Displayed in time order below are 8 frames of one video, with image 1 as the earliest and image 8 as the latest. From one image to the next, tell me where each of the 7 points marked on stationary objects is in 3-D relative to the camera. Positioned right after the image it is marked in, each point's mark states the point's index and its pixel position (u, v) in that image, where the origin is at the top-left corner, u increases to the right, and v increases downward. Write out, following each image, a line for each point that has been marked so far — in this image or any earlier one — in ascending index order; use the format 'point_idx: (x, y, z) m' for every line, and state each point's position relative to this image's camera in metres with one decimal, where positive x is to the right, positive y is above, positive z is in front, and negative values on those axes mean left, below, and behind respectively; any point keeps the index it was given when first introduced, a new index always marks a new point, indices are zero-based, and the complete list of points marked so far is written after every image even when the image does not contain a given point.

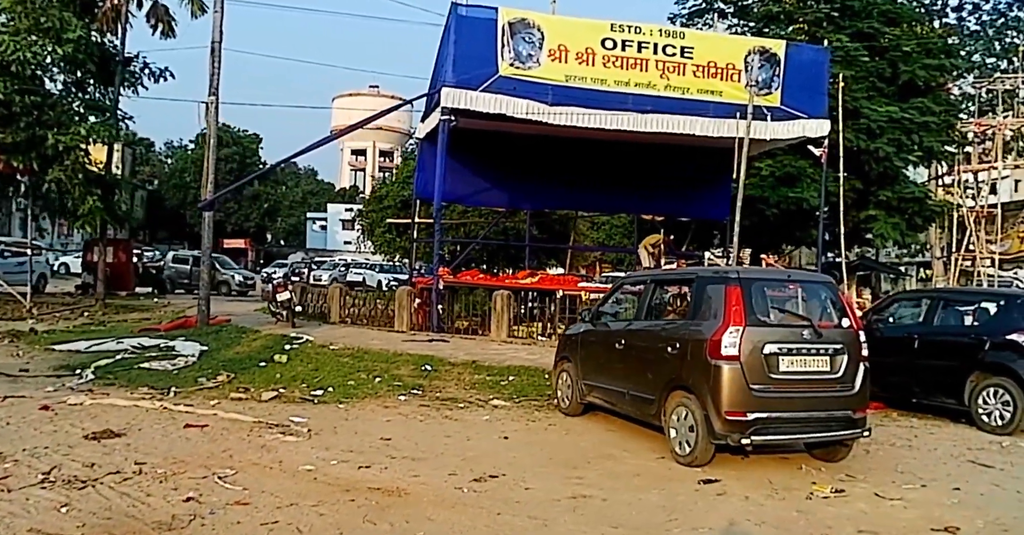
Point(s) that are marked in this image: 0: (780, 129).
0: (+5.3, +2.7, +16.7) m
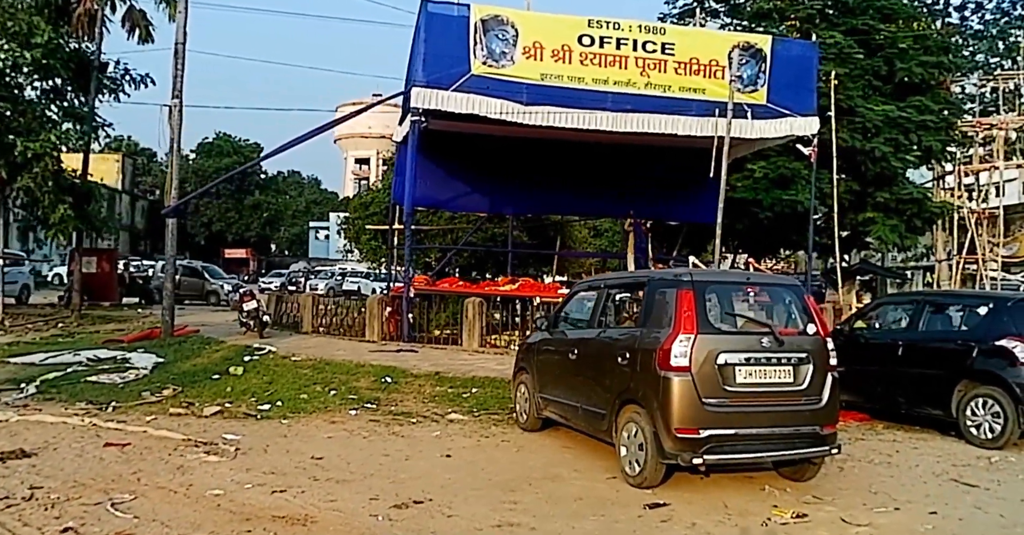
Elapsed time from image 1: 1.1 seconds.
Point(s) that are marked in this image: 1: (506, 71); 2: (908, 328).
0: (+4.8, +2.6, +16.1) m
1: (-0.1, +3.5, +15.3) m
2: (+4.7, -0.7, +10.1) m
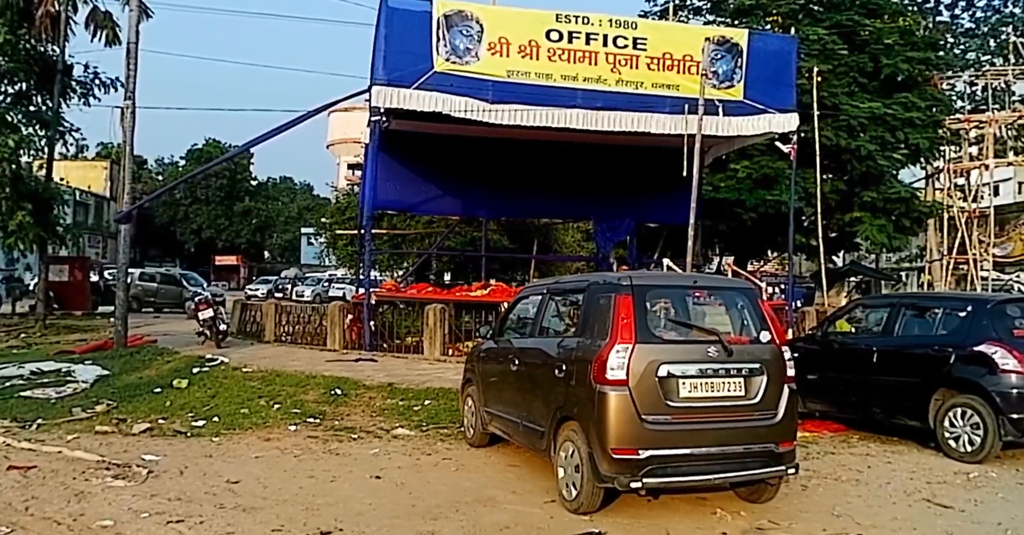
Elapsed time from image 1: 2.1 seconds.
0: (+4.2, +2.6, +15.5) m
1: (-0.7, +3.4, +14.7) m
2: (+4.1, -0.7, +9.4) m
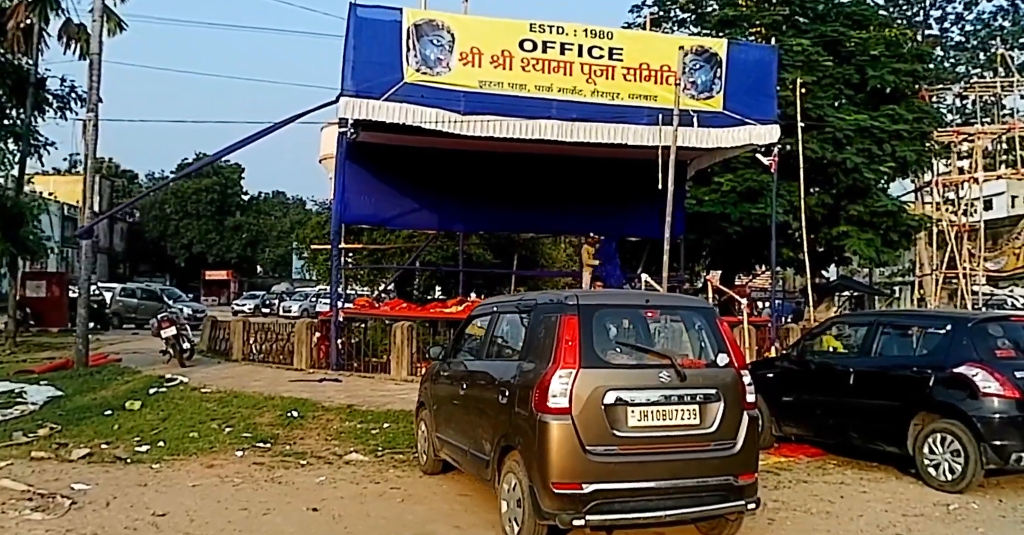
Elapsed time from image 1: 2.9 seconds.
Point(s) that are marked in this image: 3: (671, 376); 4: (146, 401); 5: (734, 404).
0: (+3.8, +2.3, +15.1) m
1: (-1.2, +3.2, +14.3) m
2: (+3.7, -0.9, +9.0) m
3: (+1.0, -0.7, +5.6) m
4: (-5.1, -1.8, +11.8) m
5: (+1.5, -0.9, +5.8) m
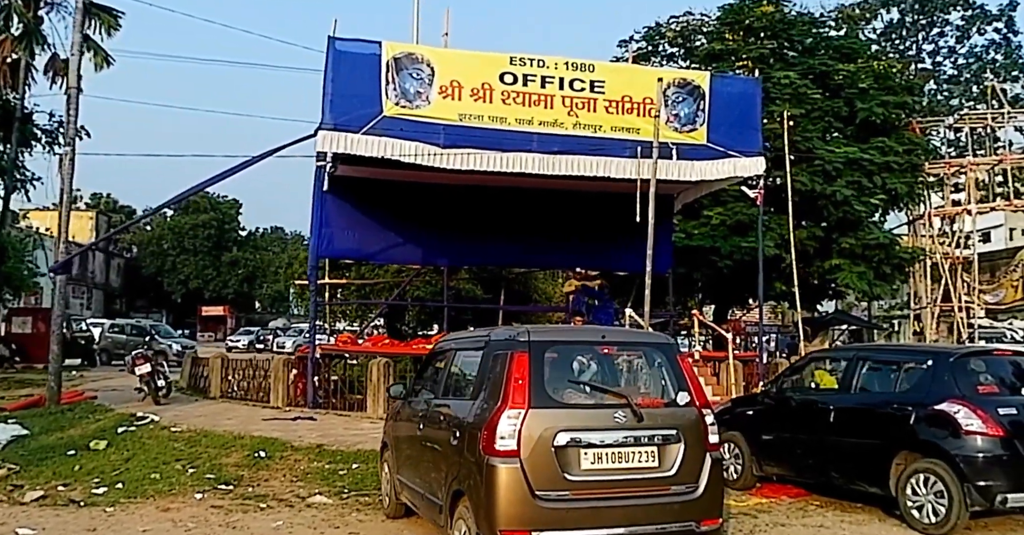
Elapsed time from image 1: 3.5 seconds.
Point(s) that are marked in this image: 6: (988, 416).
0: (+3.5, +1.7, +14.9) m
1: (-1.5, +2.6, +14.2) m
2: (+3.4, -1.2, +8.7) m
3: (+0.7, -0.9, +5.3) m
4: (-5.4, -2.3, +11.5) m
5: (+1.2, -1.1, +5.5) m
6: (+4.0, -1.3, +7.3) m
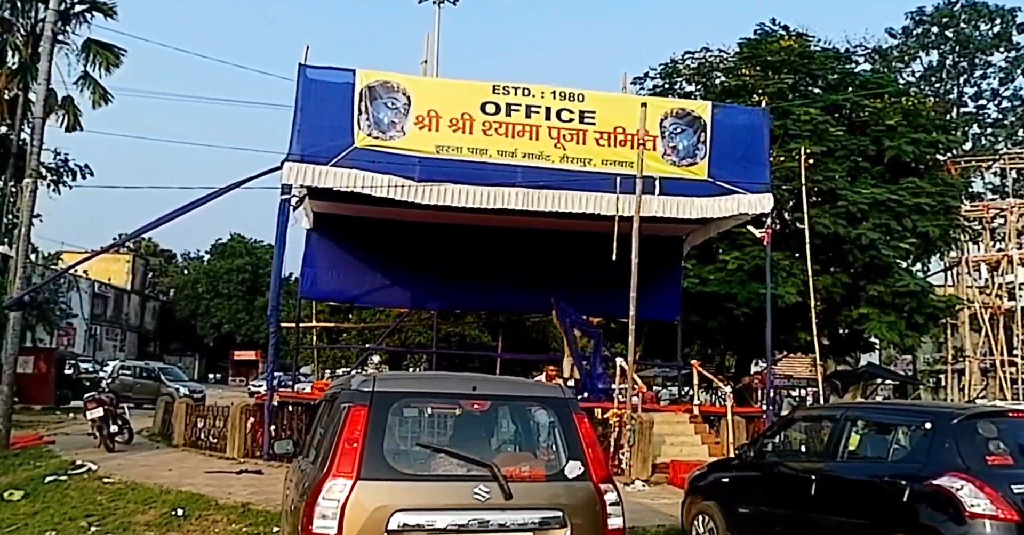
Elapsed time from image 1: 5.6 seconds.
0: (+3.2, +1.0, +13.7) m
1: (-1.8, +2.0, +13.3) m
2: (+2.7, -1.6, +7.3) m
3: (-0.1, -1.1, +4.1) m
4: (-5.9, -2.8, +10.5) m
5: (+0.4, -1.3, +4.2) m
6: (+3.3, -1.6, +5.8) m
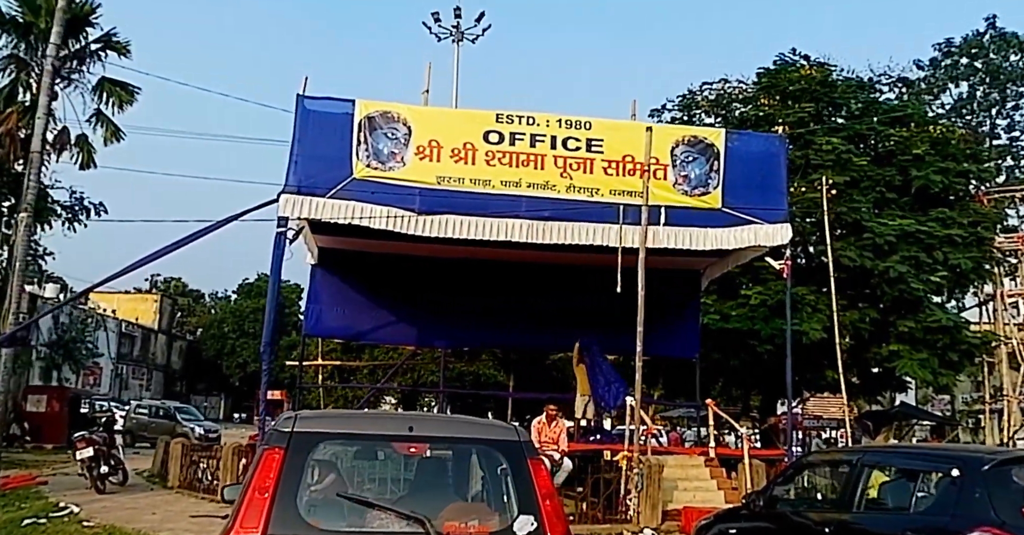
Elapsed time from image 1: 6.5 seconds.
0: (+3.2, +0.5, +13.0) m
1: (-1.8, +1.4, +12.9) m
2: (+2.6, -1.8, +6.6) m
3: (-0.3, -1.2, +3.5) m
4: (-5.9, -3.2, +10.0) m
5: (+0.1, -1.4, +3.6) m
6: (+3.1, -1.7, +5.1) m
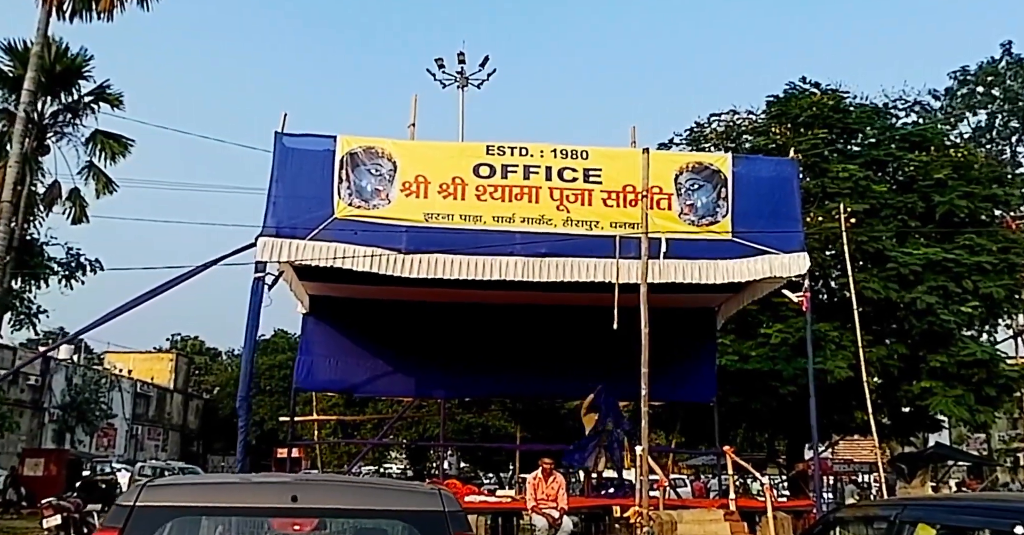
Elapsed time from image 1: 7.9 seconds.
0: (+3.2, 0.0, +12.1) m
1: (-1.9, +0.8, +12.1) m
2: (+2.4, -2.0, +5.5) m
3: (-0.6, -1.2, +2.6) m
4: (-5.9, -3.8, +9.0) m
5: (-0.1, -1.4, +2.6) m
6: (+2.9, -1.7, +4.0) m
